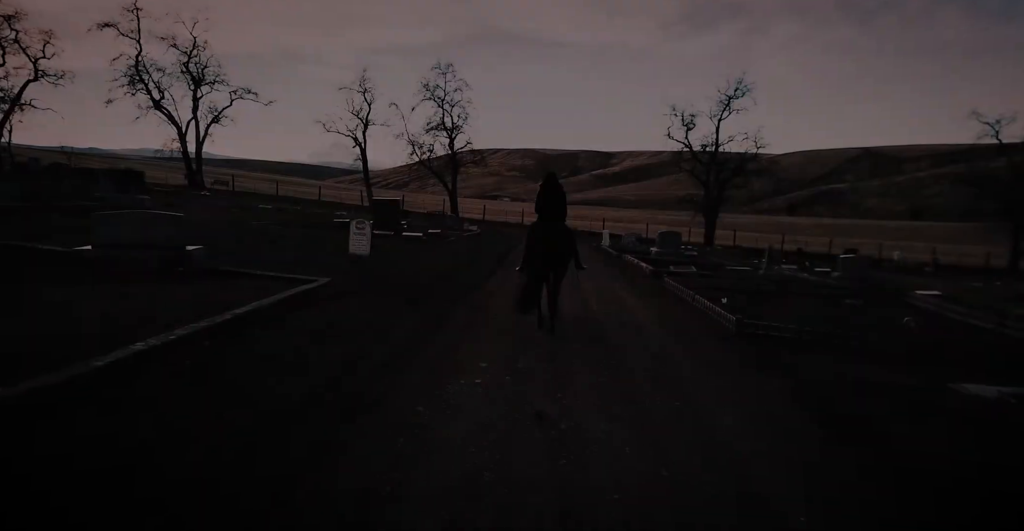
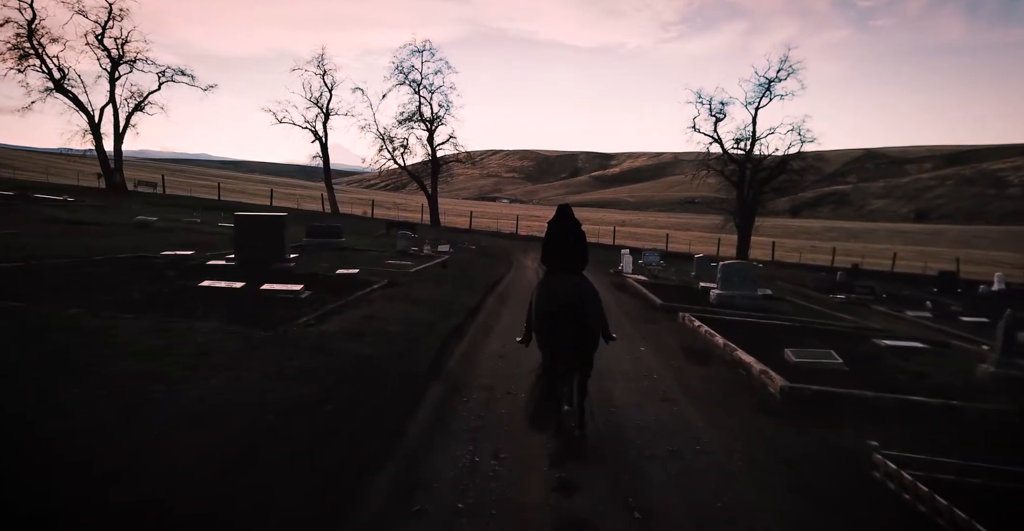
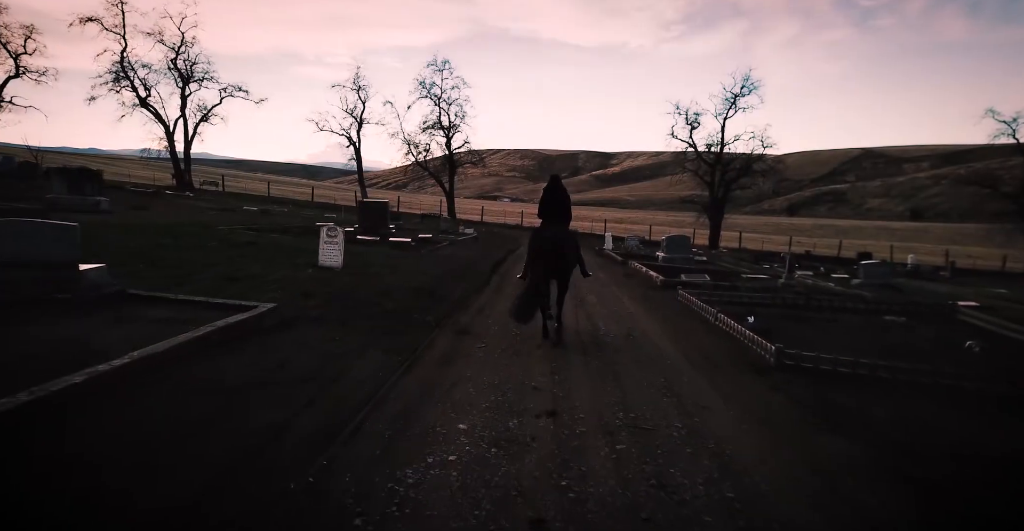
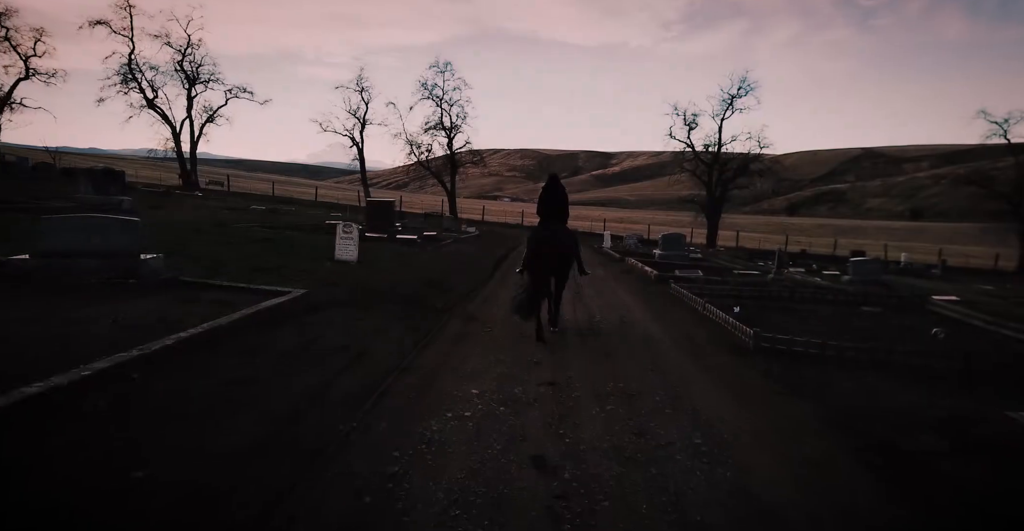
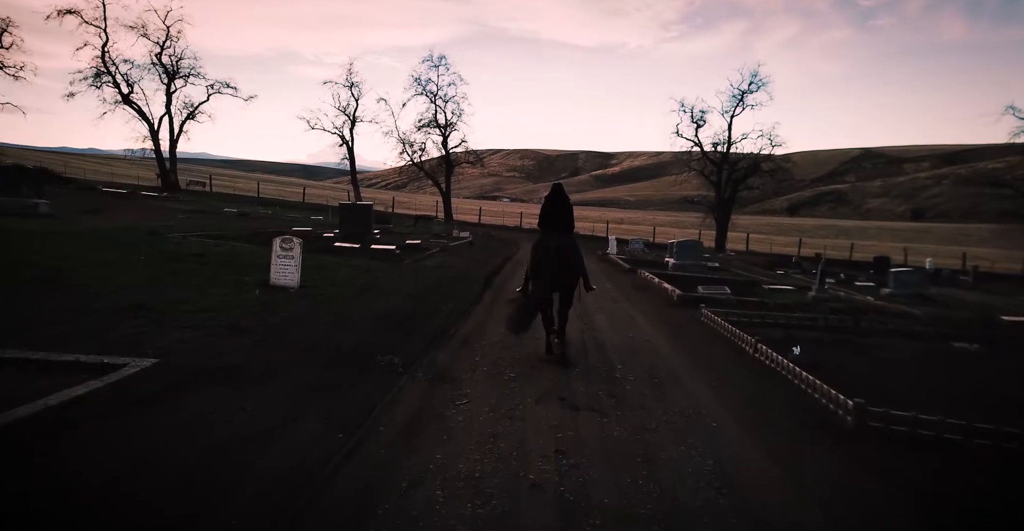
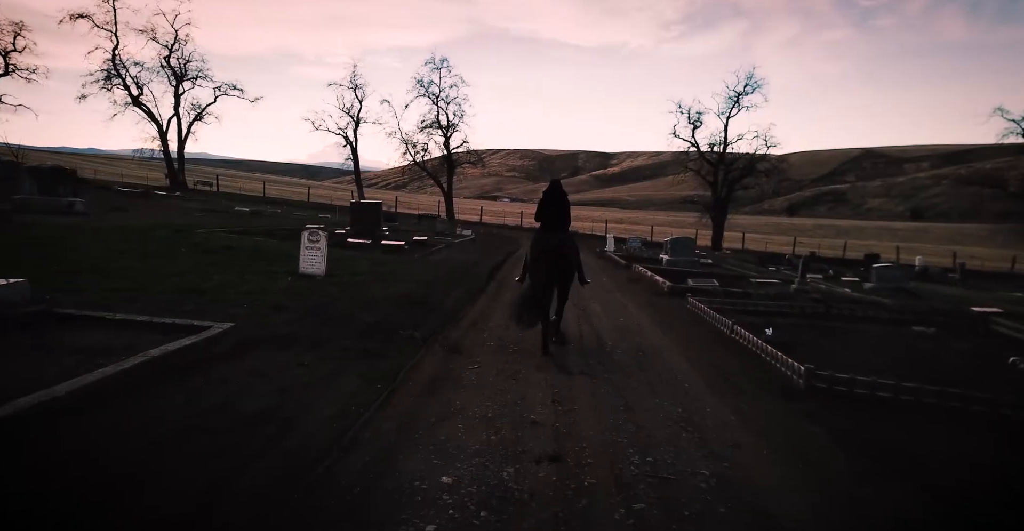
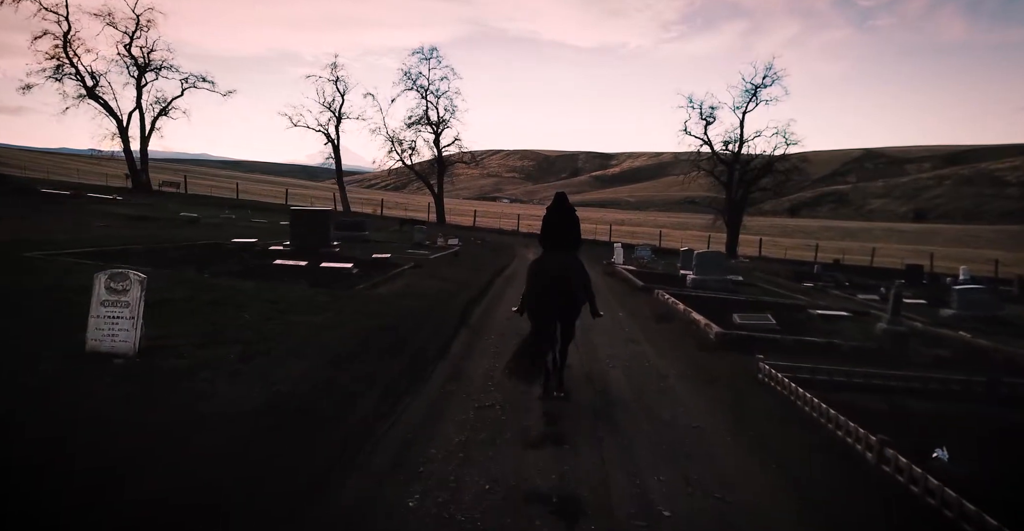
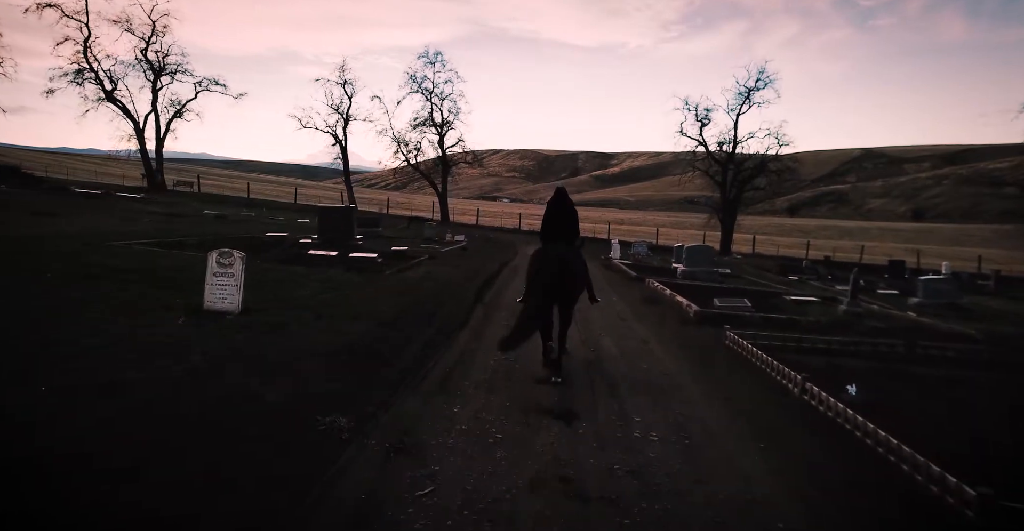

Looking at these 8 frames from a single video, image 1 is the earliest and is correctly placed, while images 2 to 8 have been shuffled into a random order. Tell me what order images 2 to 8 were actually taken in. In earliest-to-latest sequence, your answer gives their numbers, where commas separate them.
4, 3, 6, 5, 8, 7, 2
